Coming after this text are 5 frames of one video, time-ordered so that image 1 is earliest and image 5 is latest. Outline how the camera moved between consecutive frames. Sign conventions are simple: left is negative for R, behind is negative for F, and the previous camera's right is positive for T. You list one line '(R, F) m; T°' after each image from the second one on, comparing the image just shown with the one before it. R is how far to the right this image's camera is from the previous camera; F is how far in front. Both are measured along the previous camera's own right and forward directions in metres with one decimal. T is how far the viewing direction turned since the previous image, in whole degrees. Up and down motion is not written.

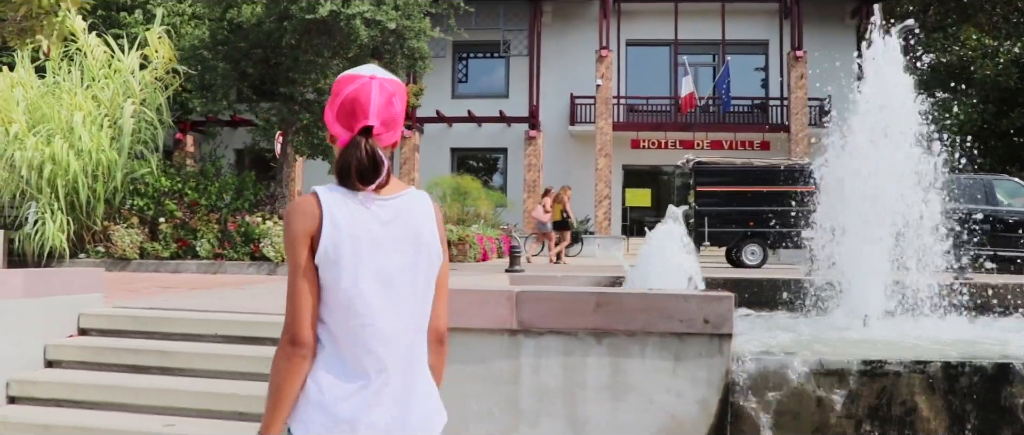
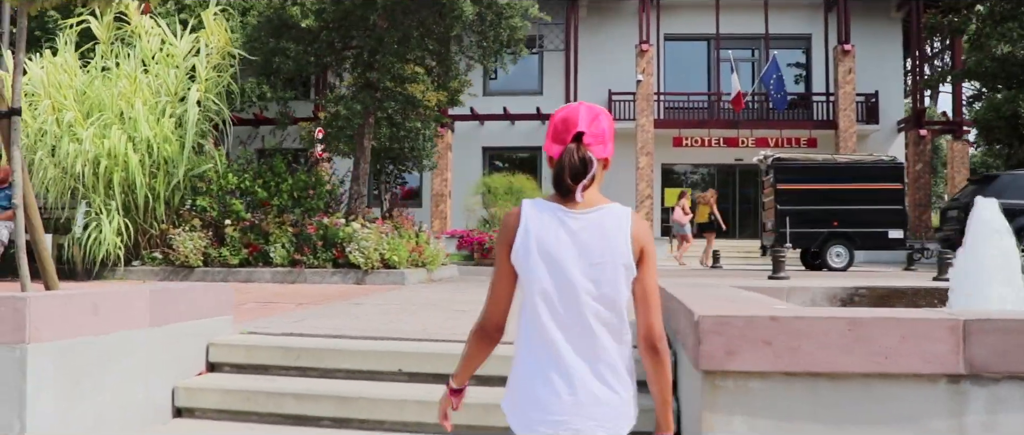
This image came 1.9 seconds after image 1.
(-1.2, +1.4) m; 0°
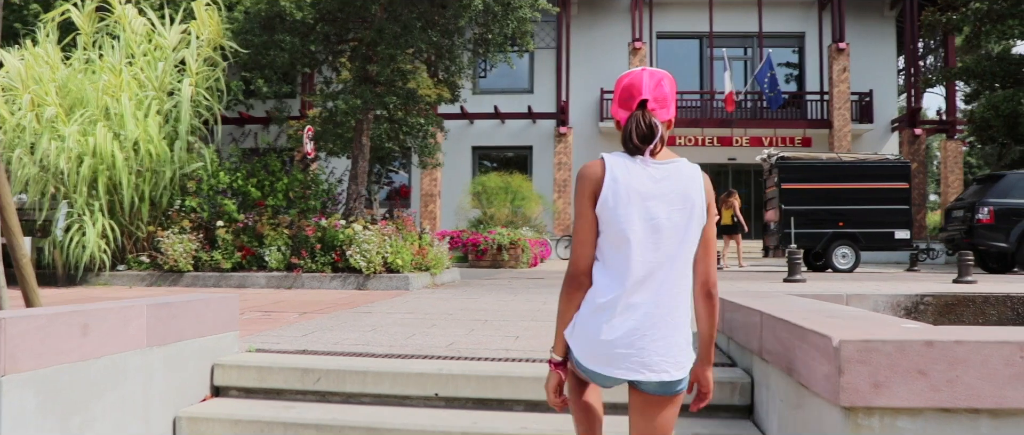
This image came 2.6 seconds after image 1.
(-0.3, +0.6) m; +1°
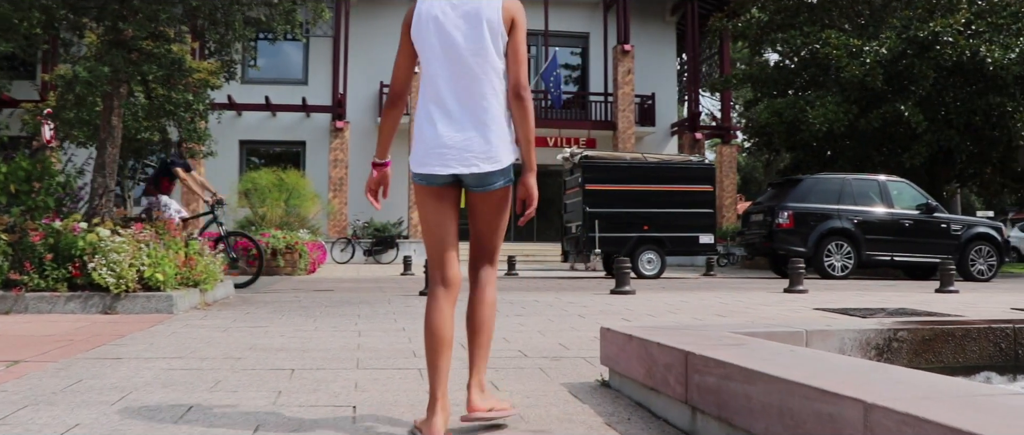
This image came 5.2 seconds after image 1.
(-0.2, +1.8) m; +13°
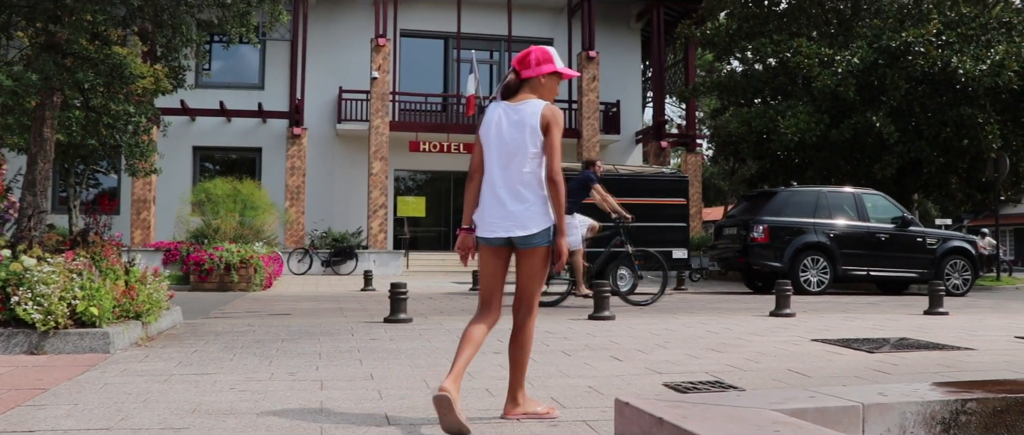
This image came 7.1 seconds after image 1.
(-0.1, +0.7) m; +2°
